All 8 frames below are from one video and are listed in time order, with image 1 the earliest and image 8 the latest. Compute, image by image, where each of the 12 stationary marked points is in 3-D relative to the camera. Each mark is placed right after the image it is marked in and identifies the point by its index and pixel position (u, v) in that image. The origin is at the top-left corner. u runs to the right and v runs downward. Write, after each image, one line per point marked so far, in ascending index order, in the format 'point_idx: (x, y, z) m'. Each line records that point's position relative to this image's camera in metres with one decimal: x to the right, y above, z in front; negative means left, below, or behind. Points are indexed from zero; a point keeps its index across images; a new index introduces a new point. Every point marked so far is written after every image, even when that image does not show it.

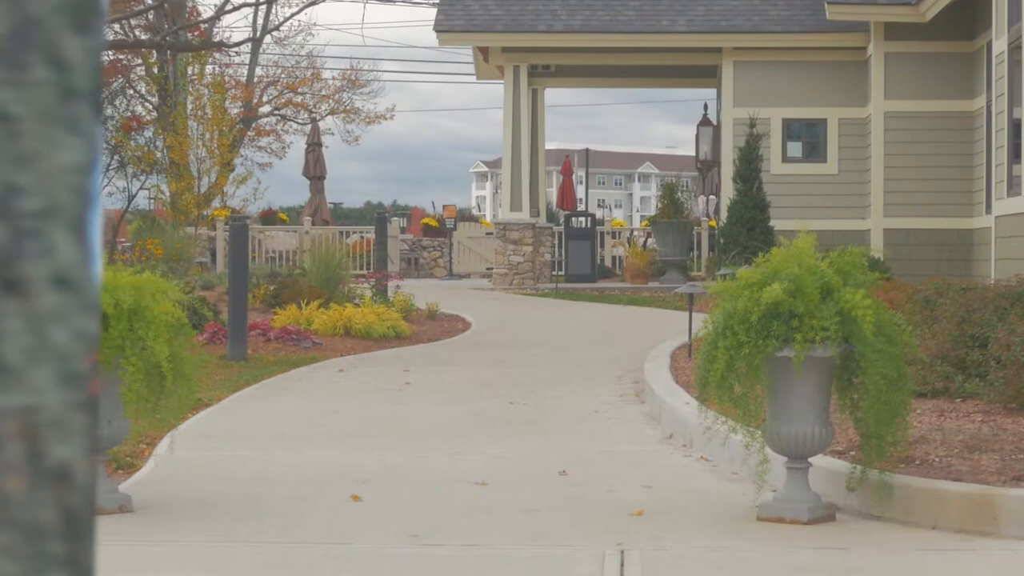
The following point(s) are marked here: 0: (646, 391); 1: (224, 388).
0: (+0.6, -0.5, +11.1) m
1: (-1.5, -0.5, +12.0) m
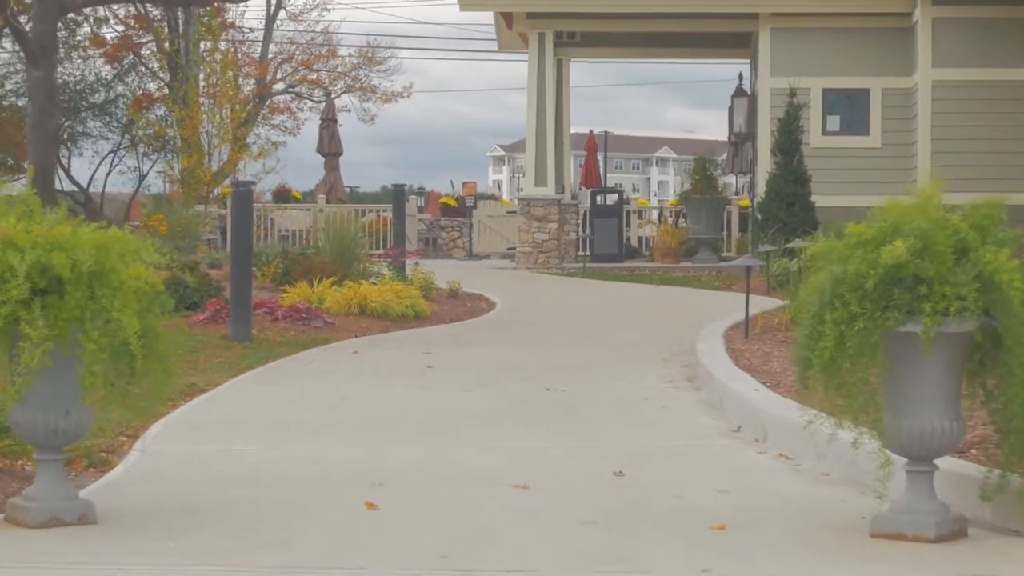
0: (+0.8, -0.4, +9.8) m
1: (-1.3, -0.4, +10.7) m
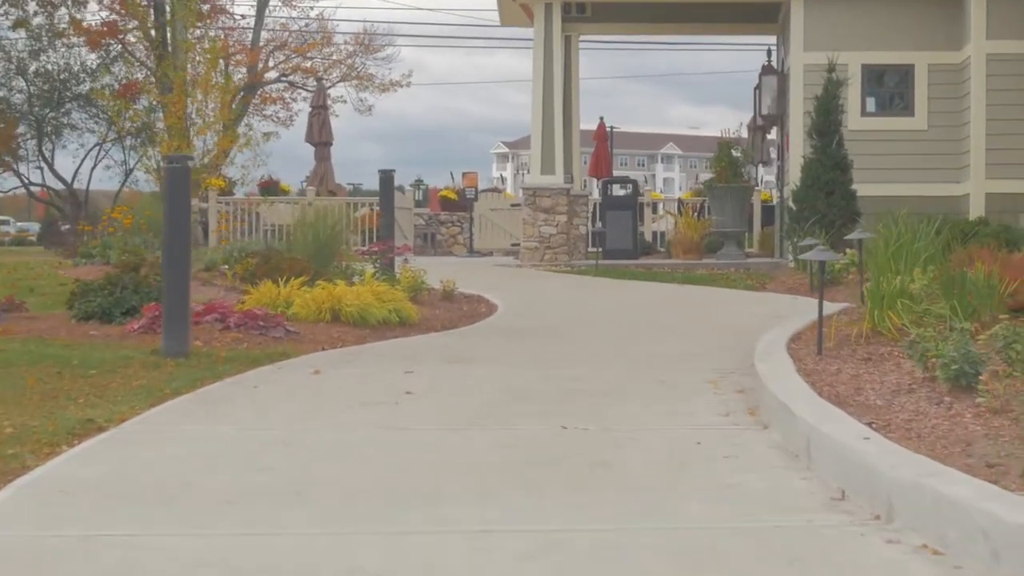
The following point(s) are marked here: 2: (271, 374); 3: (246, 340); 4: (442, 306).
0: (+0.8, -0.4, +7.3) m
1: (-1.3, -0.4, +8.2) m
2: (-0.9, -0.3, +9.3) m
3: (-1.2, -0.2, +10.9) m
4: (-0.4, -0.1, +14.6) m
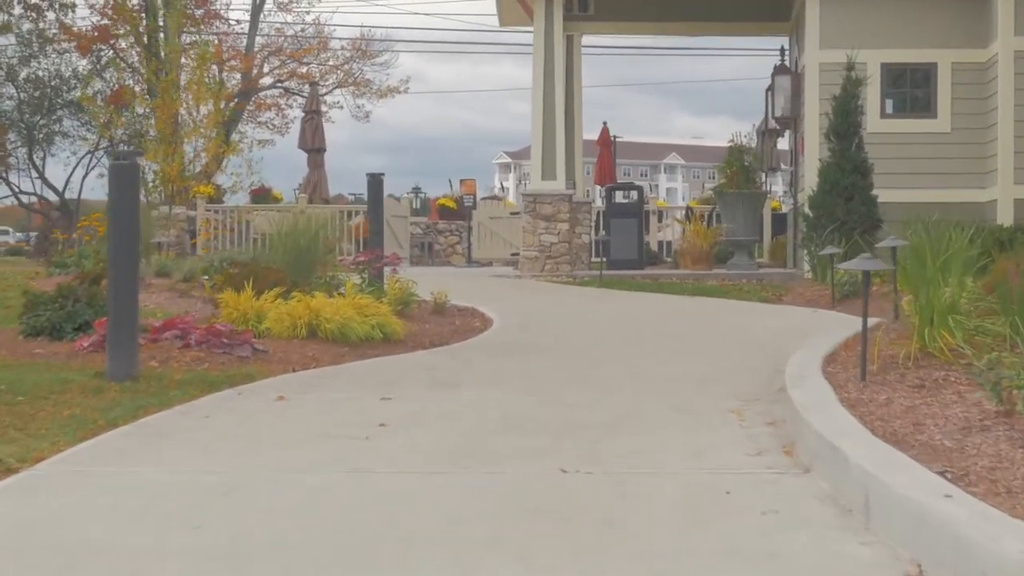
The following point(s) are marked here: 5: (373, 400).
0: (+0.8, -0.4, +6.1) m
1: (-1.3, -0.4, +7.0) m
2: (-1.0, -0.4, +8.1) m
3: (-1.2, -0.3, +9.7) m
4: (-0.5, -0.2, +13.4) m
5: (-0.5, -0.4, +8.1) m
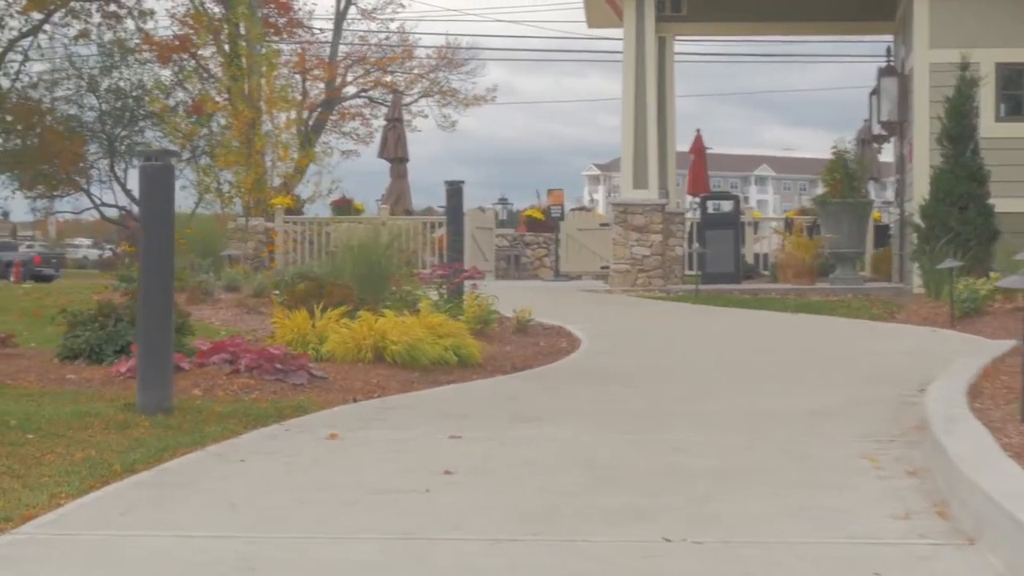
0: (+0.9, -0.5, +4.9) m
1: (-1.1, -0.5, +5.9) m
2: (-0.7, -0.4, +7.0) m
3: (-0.9, -0.4, +8.6) m
4: (0.0, -0.3, +12.3) m
5: (-0.2, -0.4, +7.0) m
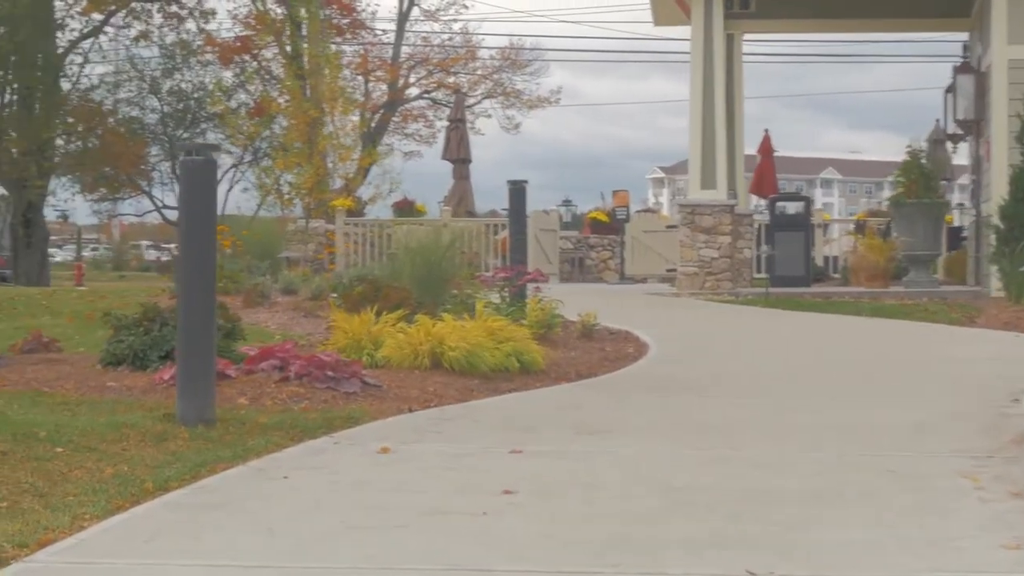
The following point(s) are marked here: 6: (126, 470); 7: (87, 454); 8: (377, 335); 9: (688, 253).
0: (+1.1, -0.5, +4.4) m
1: (-1.0, -0.5, +5.4) m
2: (-0.5, -0.5, +6.5) m
3: (-0.7, -0.4, +8.1) m
4: (+0.3, -0.3, +11.8) m
5: (0.0, -0.5, +6.5) m
6: (-1.0, -0.5, +6.0) m
7: (-1.1, -0.4, +6.3) m
8: (-0.6, -0.2, +9.8) m
9: (+1.3, +0.3, +18.0) m
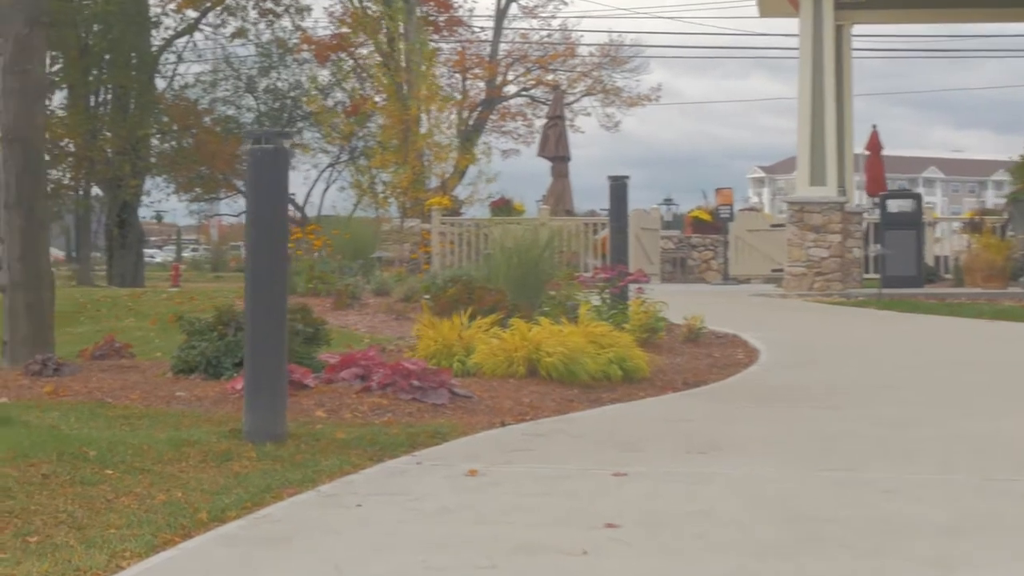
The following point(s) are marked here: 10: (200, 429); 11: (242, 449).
0: (+1.2, -0.5, +3.6) m
1: (-0.8, -0.5, +4.7) m
2: (-0.3, -0.5, +5.8) m
3: (-0.4, -0.4, +7.4) m
4: (+0.8, -0.3, +11.0) m
5: (+0.2, -0.5, +5.8) m
6: (-0.7, -0.5, +5.3) m
7: (-0.9, -0.4, +5.6) m
8: (-0.2, -0.2, +9.1) m
9: (+2.1, +0.3, +17.2) m
10: (-0.9, -0.4, +6.7) m
11: (-0.7, -0.4, +6.3) m
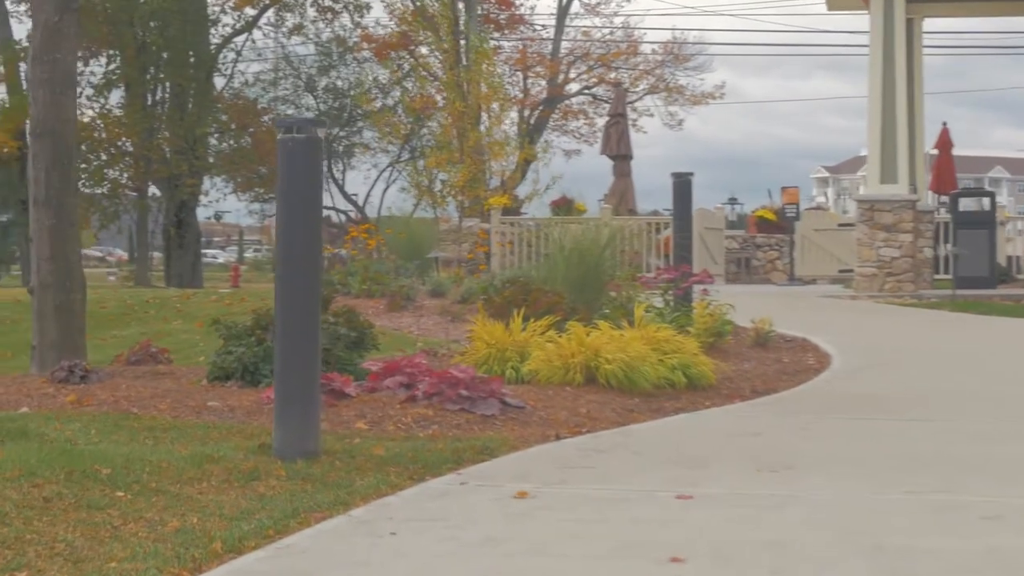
0: (+1.3, -0.5, +3.0) m
1: (-0.7, -0.5, +4.2) m
2: (-0.1, -0.5, +5.3) m
3: (-0.2, -0.4, +6.9) m
4: (+1.1, -0.3, +10.5) m
5: (+0.3, -0.5, +5.2) m
6: (-0.6, -0.5, +4.8) m
7: (-0.8, -0.5, +5.1) m
8: (0.0, -0.2, +8.6) m
9: (+2.5, +0.3, +16.6) m
10: (-0.7, -0.4, +6.2) m
11: (-0.6, -0.4, +5.8) m
